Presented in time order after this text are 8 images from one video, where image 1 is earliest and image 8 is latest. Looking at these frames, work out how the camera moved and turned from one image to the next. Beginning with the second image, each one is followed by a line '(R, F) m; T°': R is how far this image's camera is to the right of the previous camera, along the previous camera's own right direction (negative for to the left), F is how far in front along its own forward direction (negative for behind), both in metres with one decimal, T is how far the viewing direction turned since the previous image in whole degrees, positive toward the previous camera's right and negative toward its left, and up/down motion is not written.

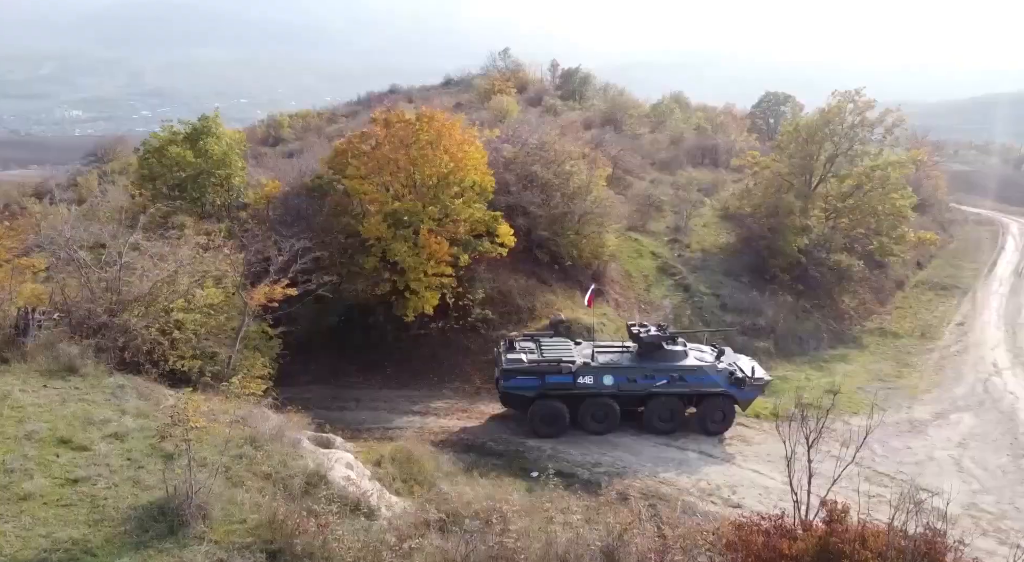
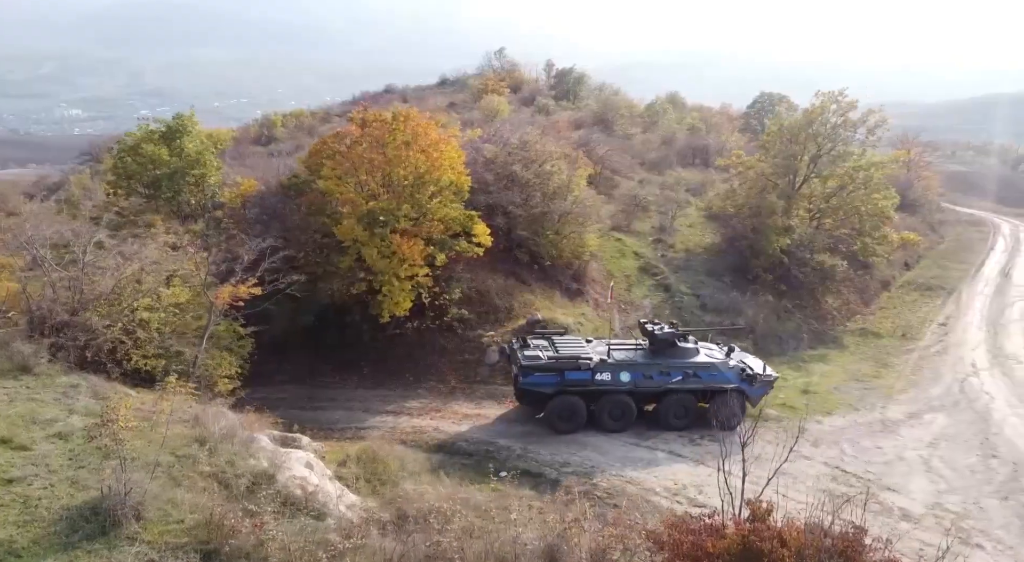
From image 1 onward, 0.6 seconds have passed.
(+0.5, 0.0) m; 0°
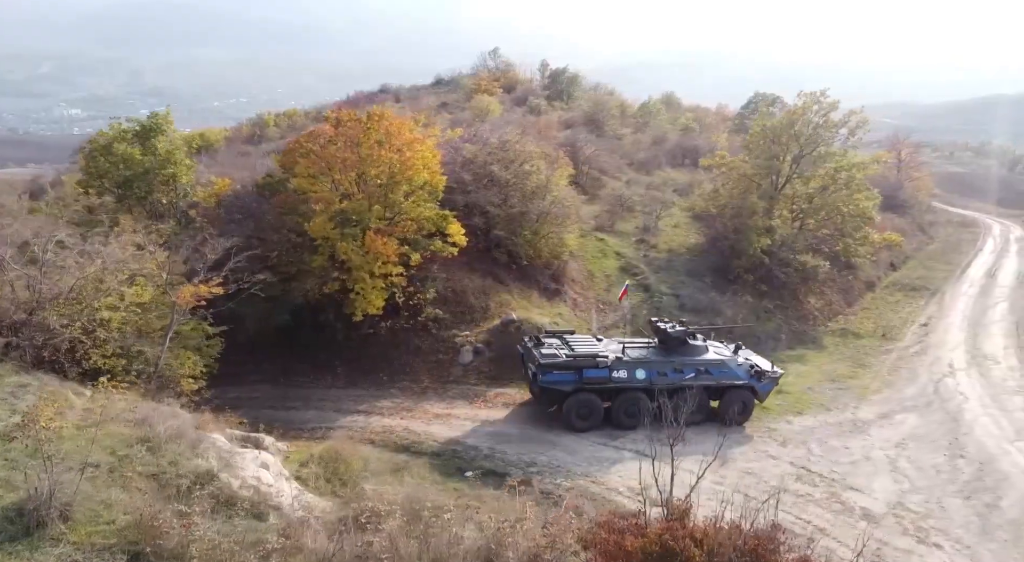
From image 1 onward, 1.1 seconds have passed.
(+0.6, 0.0) m; 0°
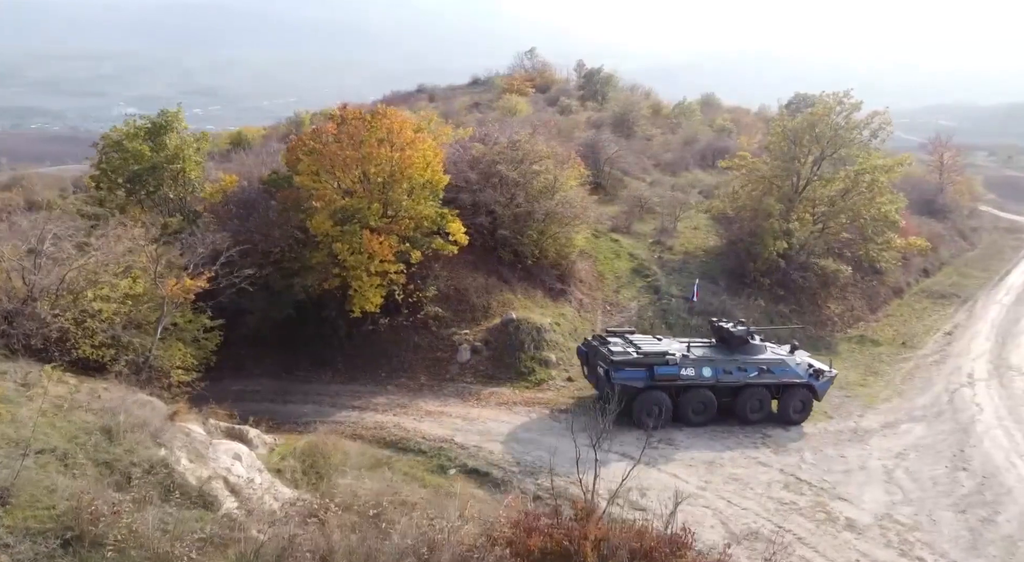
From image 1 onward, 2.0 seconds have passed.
(+0.9, +0.1) m; -3°
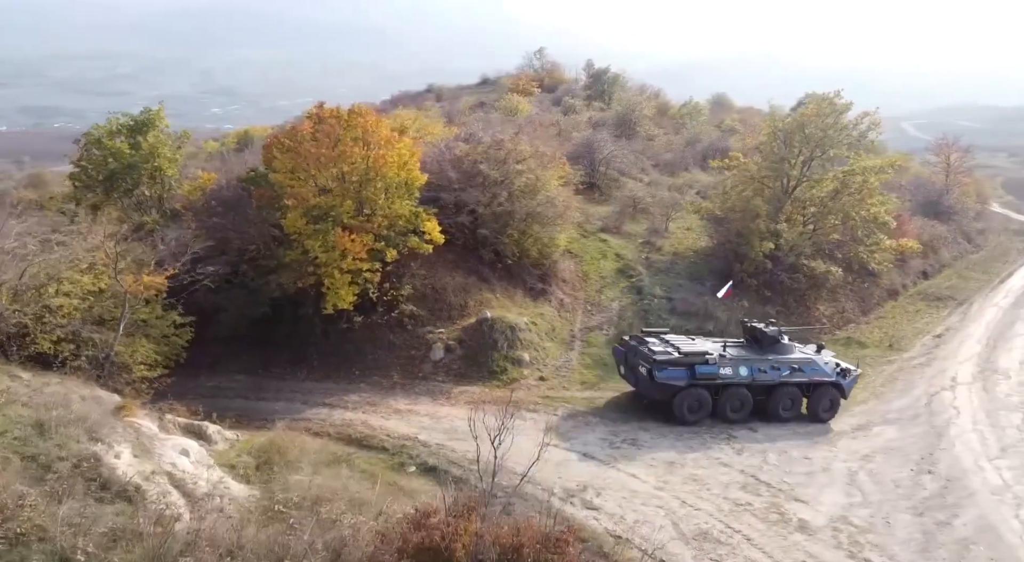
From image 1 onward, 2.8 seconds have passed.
(+1.0, 0.0) m; -1°
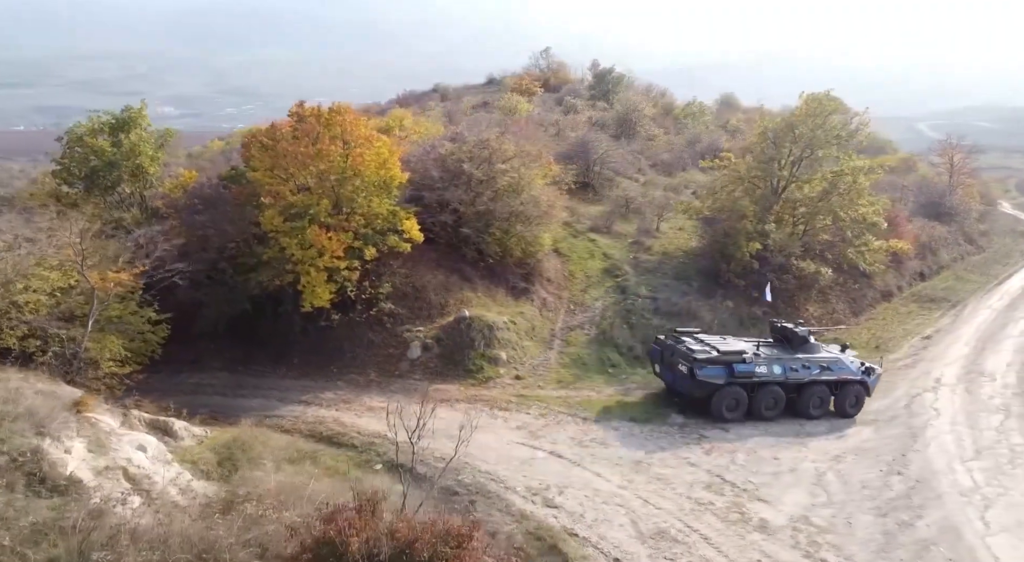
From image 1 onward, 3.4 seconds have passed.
(+0.8, 0.0) m; -1°
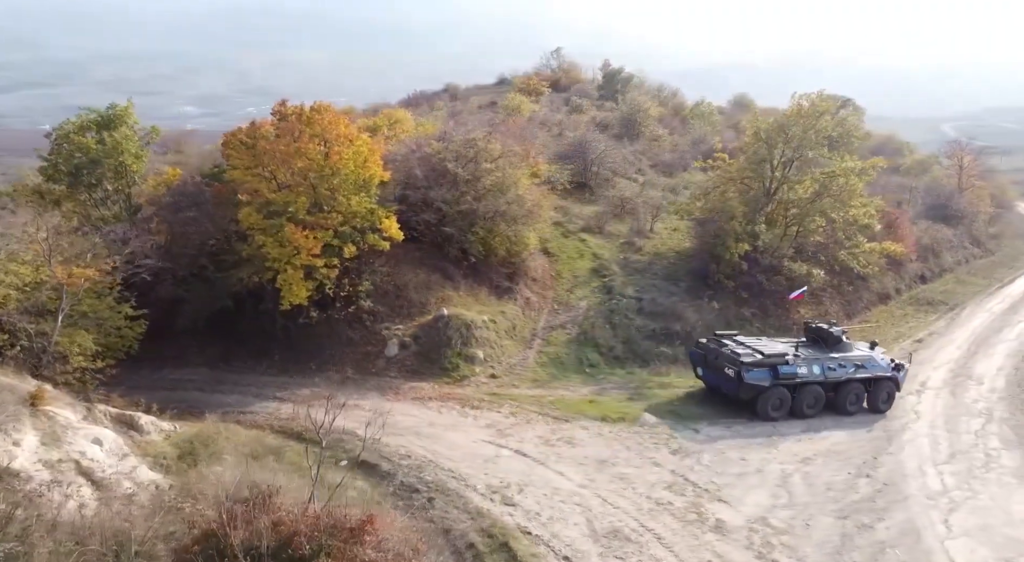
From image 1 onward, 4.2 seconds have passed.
(+0.9, 0.0) m; -1°
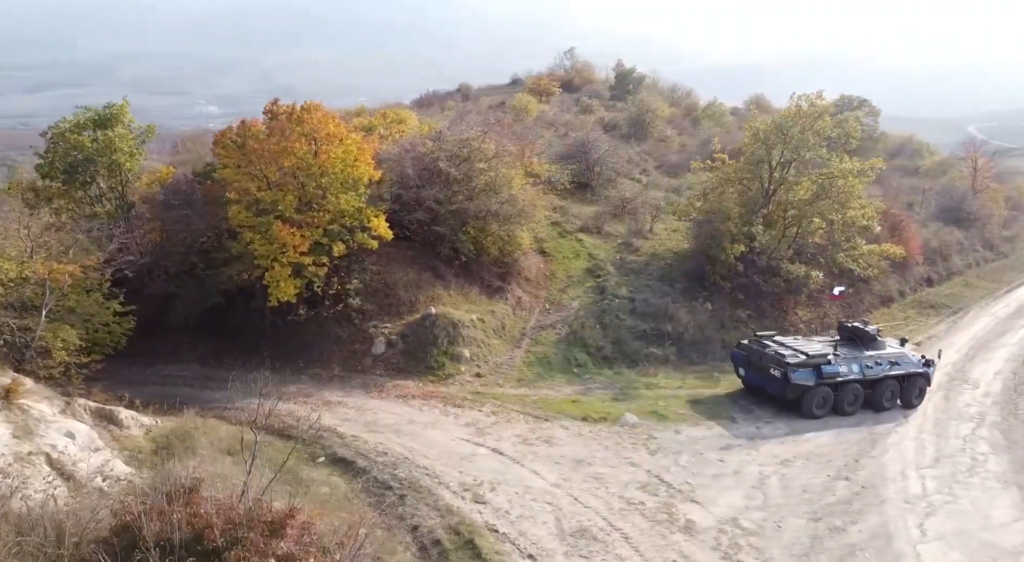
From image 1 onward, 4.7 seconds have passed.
(+0.7, -0.1) m; -1°
